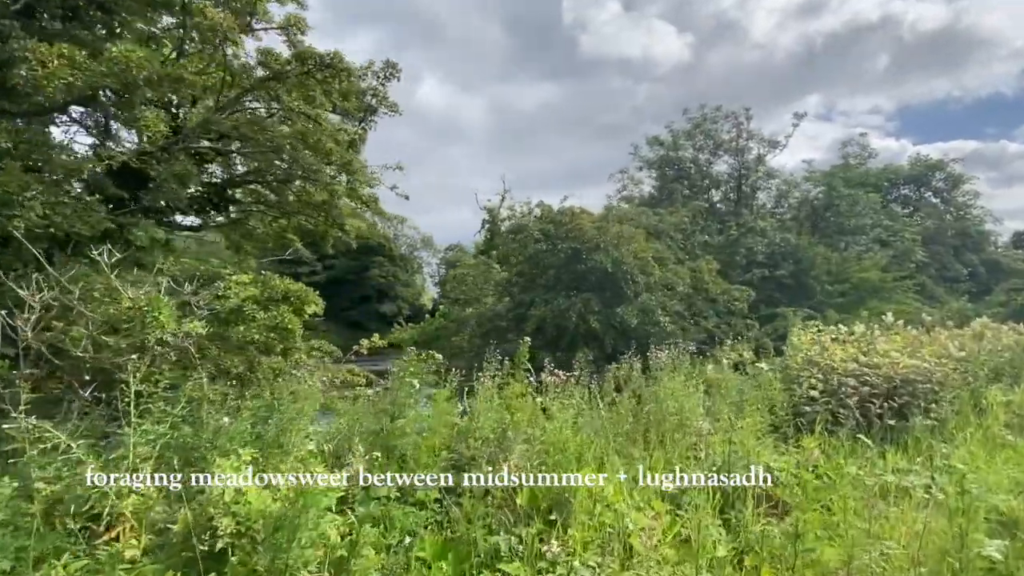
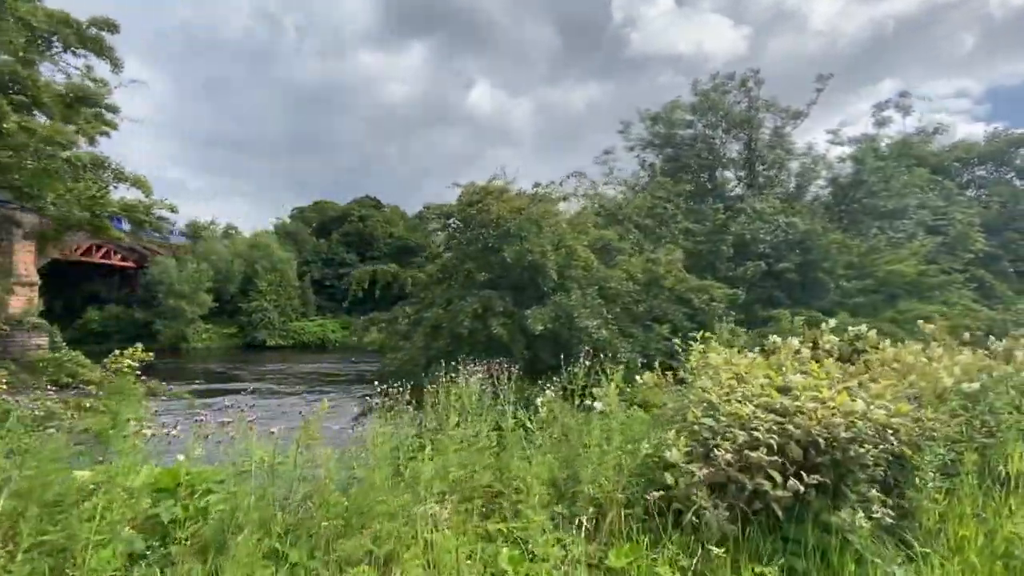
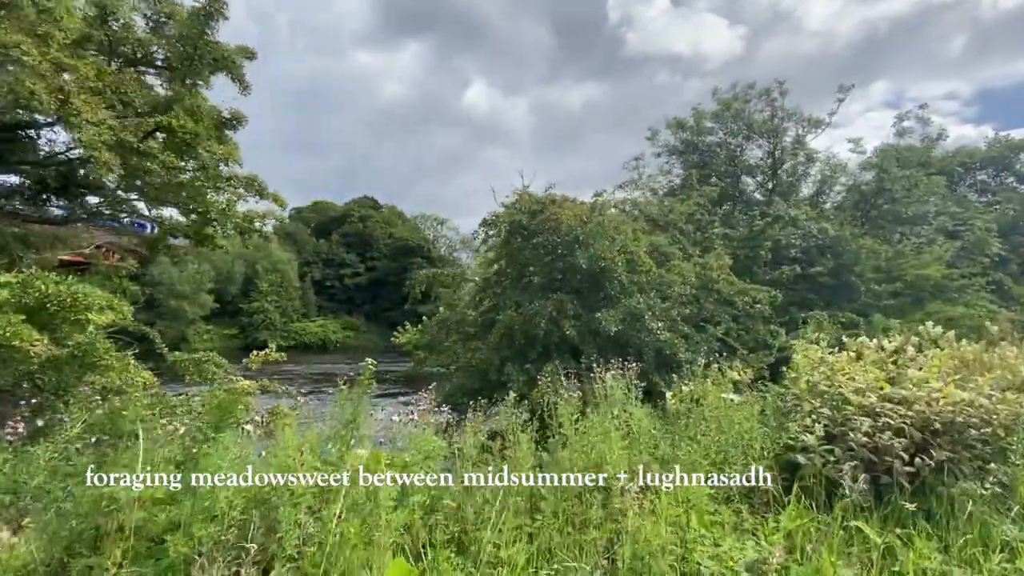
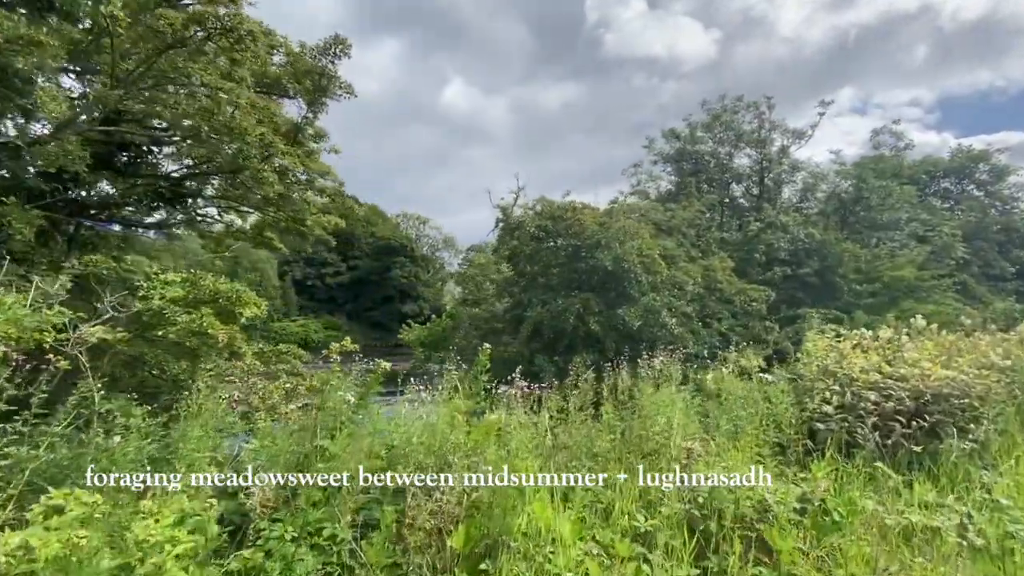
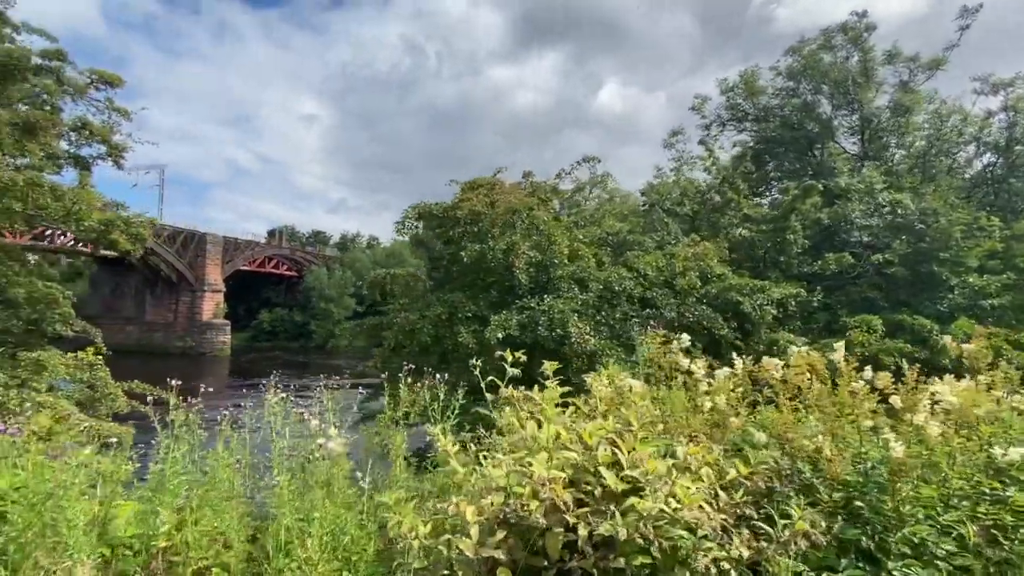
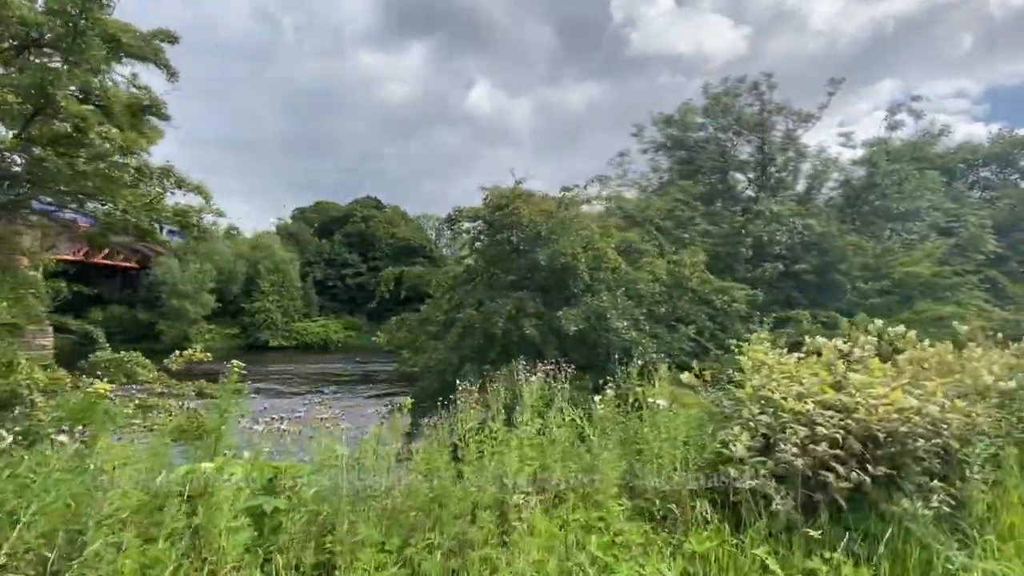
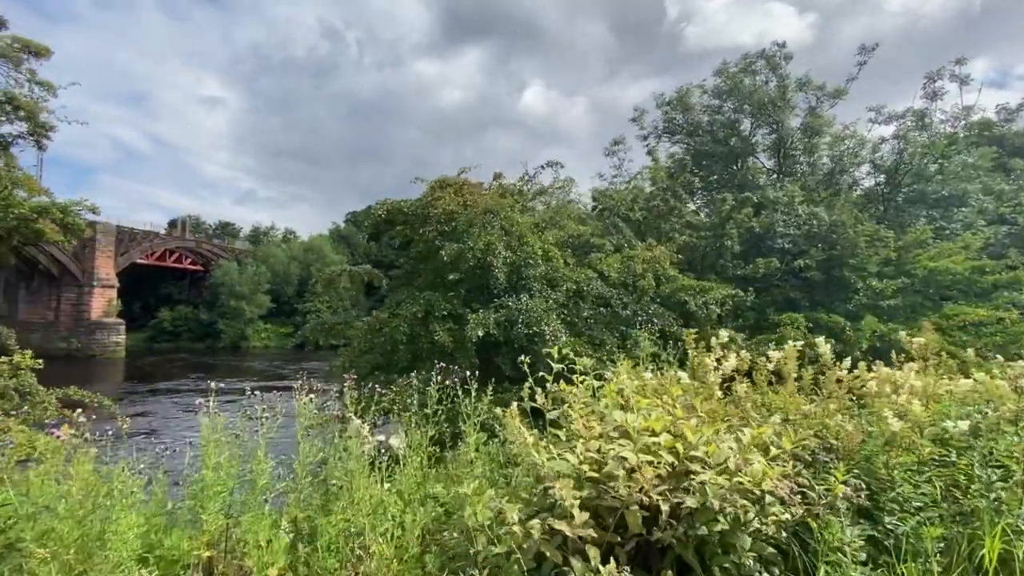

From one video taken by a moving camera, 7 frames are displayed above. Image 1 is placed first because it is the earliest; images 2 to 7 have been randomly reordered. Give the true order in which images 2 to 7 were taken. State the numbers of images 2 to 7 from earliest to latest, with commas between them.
4, 3, 6, 2, 7, 5
